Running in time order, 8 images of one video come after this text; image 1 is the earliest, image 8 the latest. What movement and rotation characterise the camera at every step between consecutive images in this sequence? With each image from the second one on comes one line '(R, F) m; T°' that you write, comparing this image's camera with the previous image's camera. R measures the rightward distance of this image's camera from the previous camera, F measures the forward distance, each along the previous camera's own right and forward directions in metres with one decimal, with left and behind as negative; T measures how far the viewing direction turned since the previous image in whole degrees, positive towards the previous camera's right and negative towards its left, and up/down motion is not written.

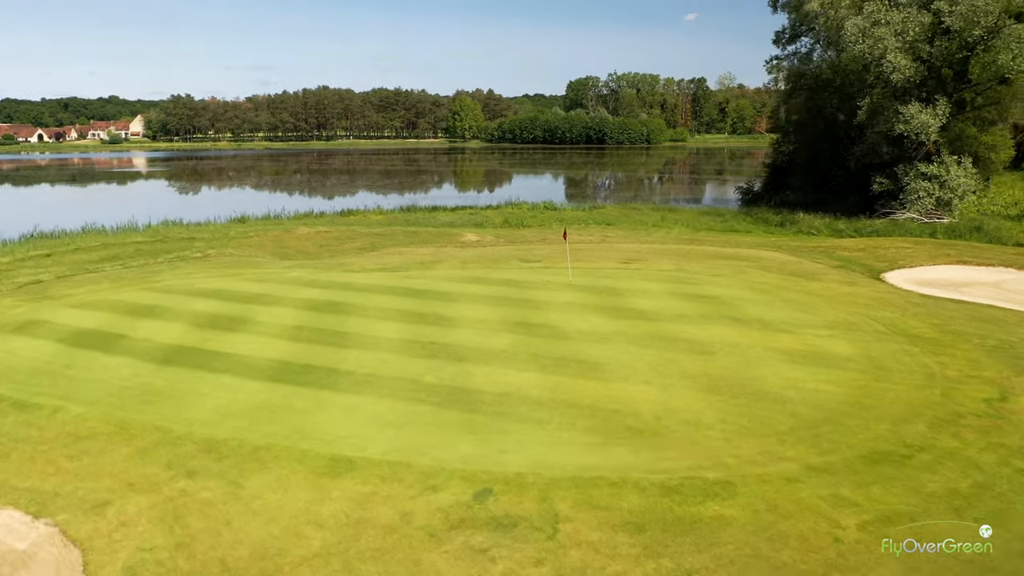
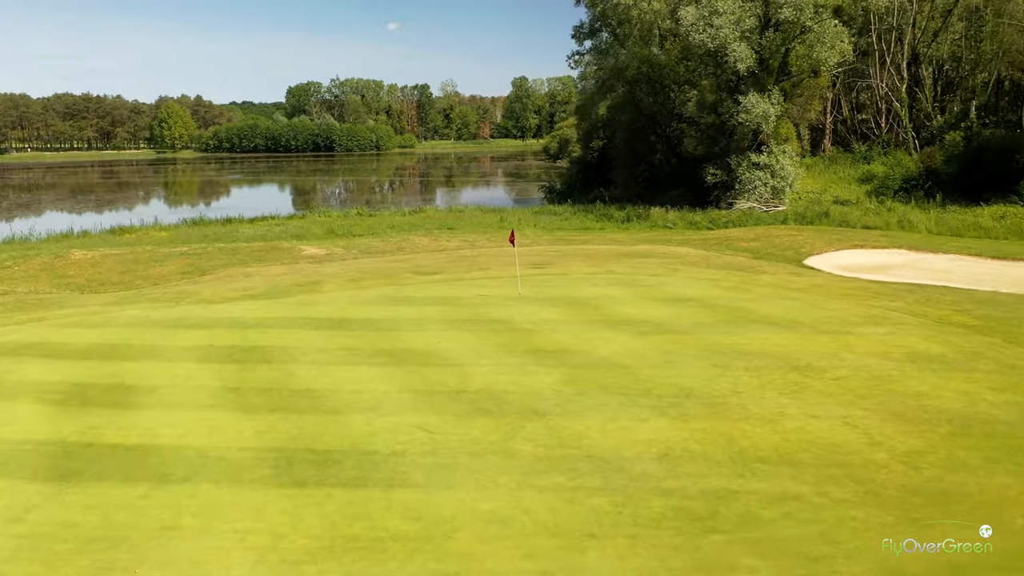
(-3.6, +3.8) m; +19°
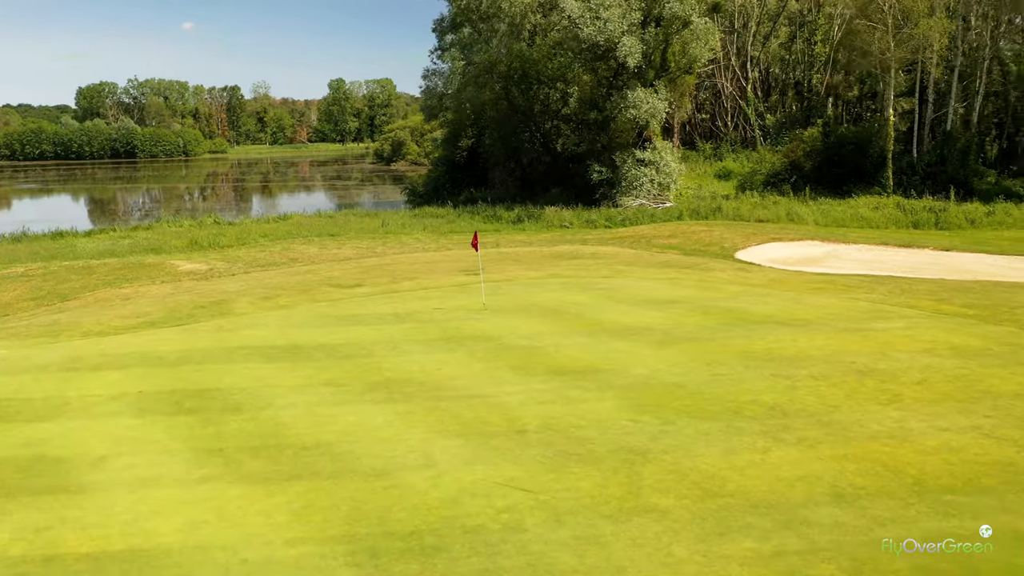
(-2.1, +1.9) m; +13°
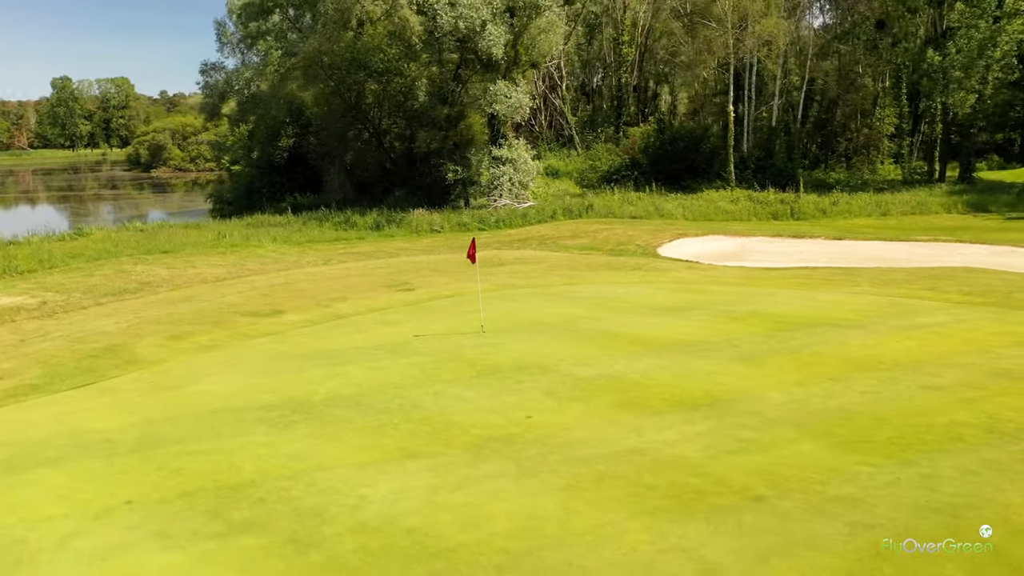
(-3.0, +2.5) m; +17°
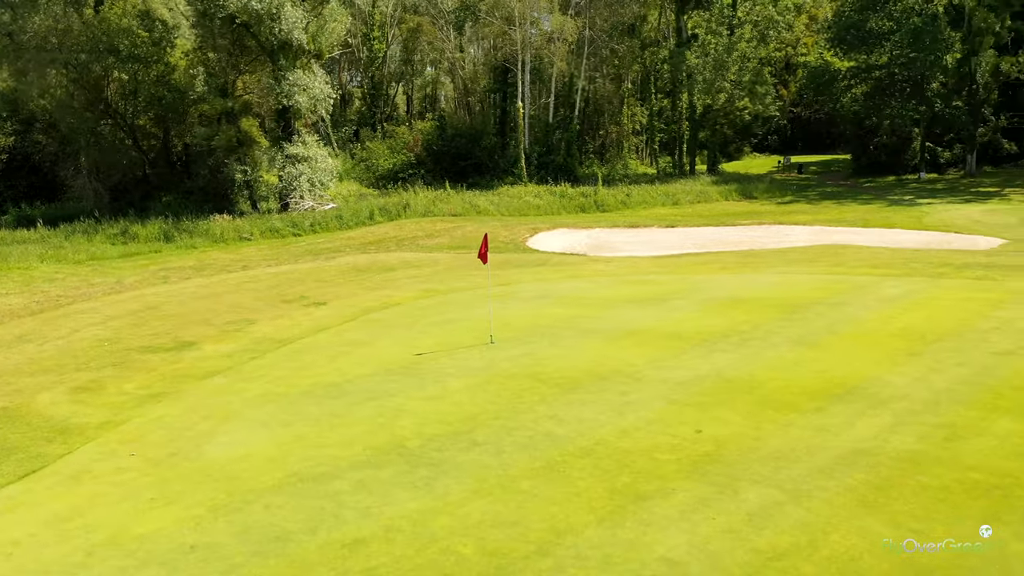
(-3.2, +1.9) m; +21°
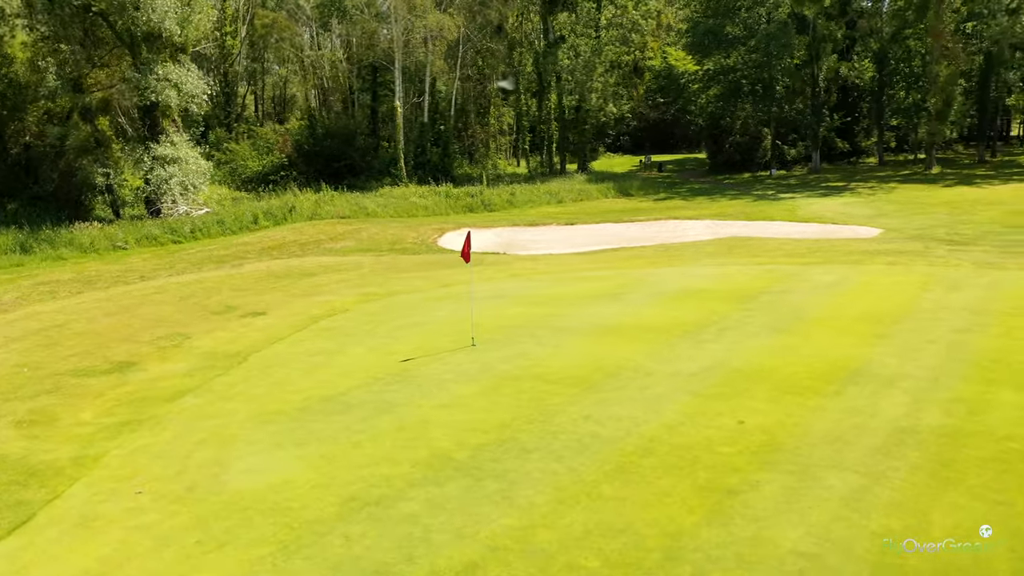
(-1.4, +0.4) m; +11°
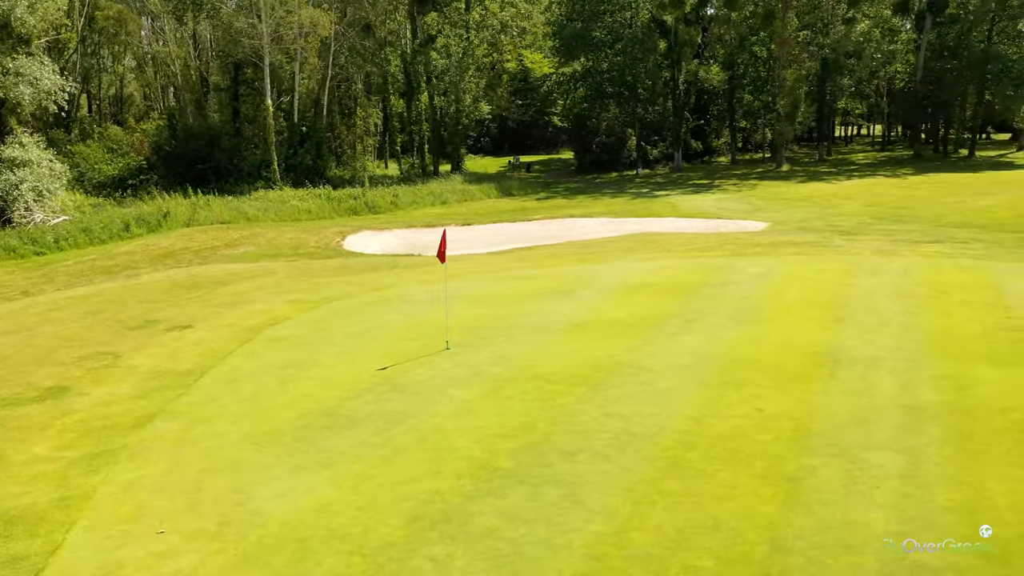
(-1.2, +0.4) m; +11°
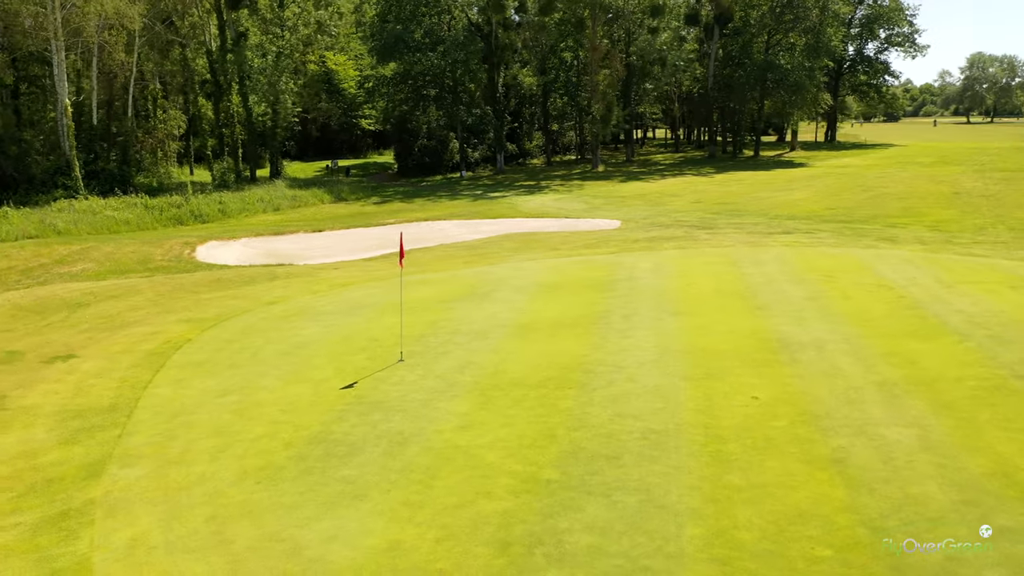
(-1.5, +0.5) m; +14°
